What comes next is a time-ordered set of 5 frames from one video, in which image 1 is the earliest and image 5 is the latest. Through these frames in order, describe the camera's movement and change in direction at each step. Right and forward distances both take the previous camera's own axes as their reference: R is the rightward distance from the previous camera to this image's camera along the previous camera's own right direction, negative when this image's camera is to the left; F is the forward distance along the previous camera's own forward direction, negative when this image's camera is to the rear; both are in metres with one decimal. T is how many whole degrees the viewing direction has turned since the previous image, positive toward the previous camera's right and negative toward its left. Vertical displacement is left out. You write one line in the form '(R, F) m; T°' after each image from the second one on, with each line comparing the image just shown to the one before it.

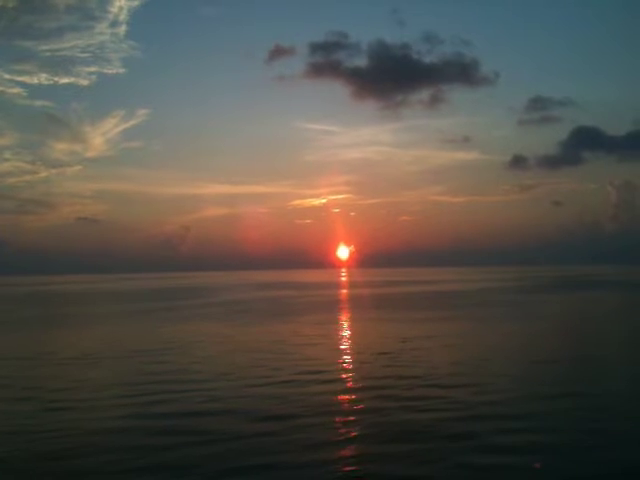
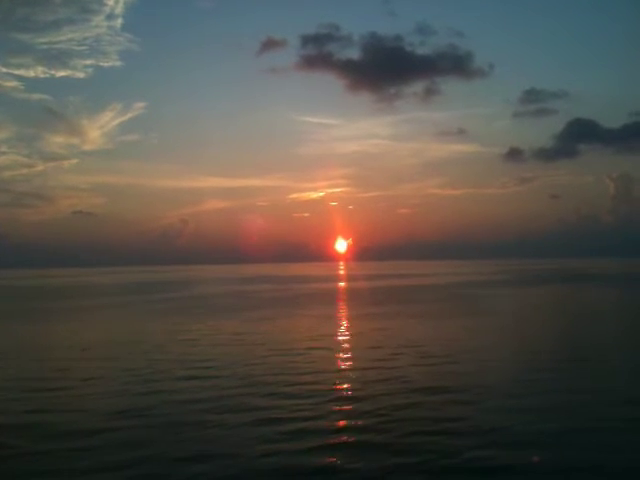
(+4.8, +1.0) m; 0°
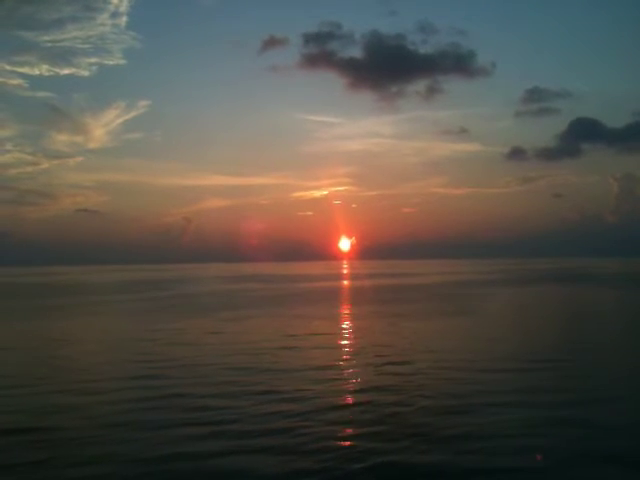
(+2.3, +0.7) m; 0°
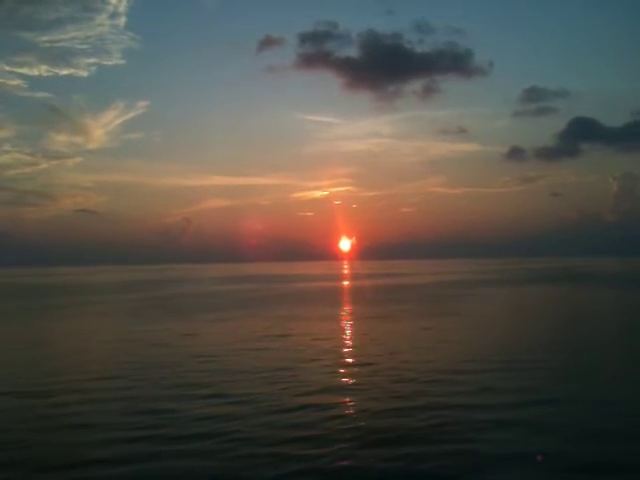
(+1.7, +0.7) m; 0°
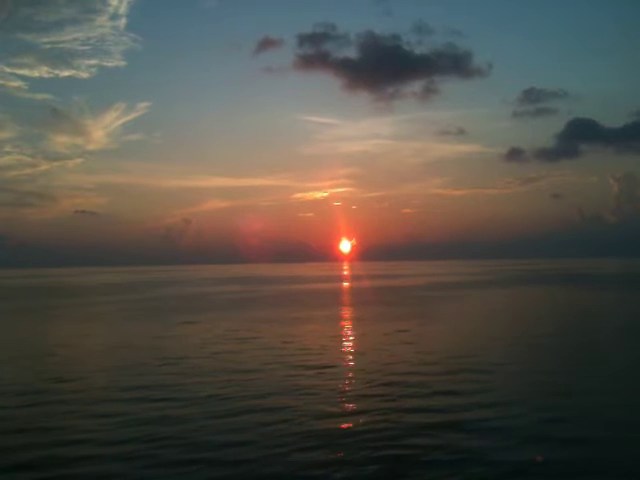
(+1.9, +0.5) m; 0°
